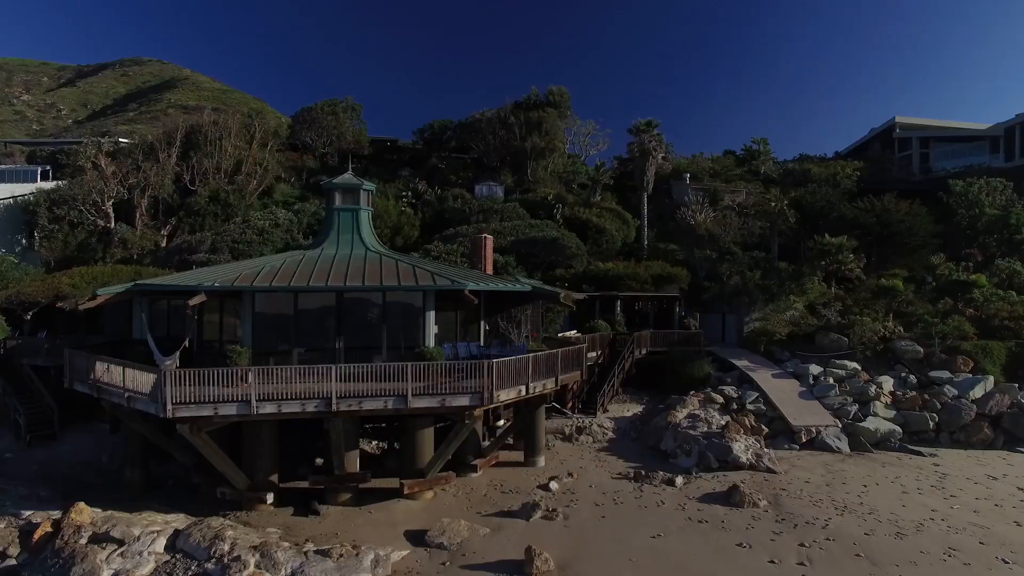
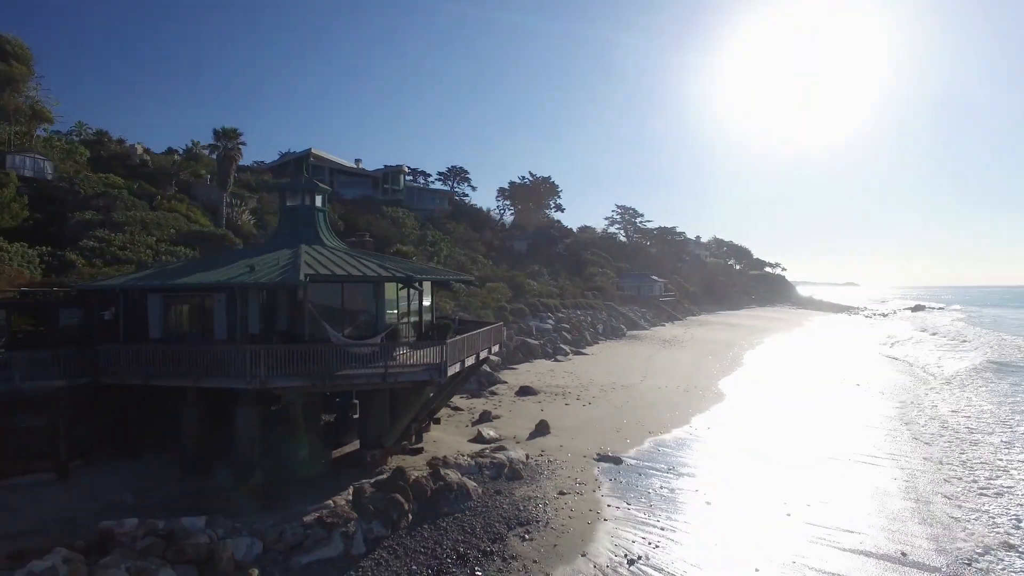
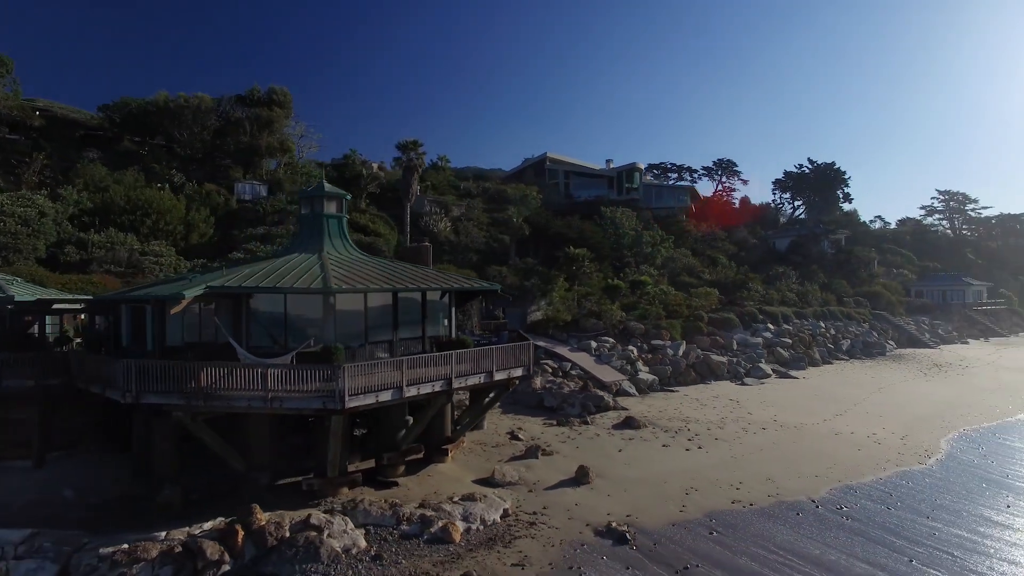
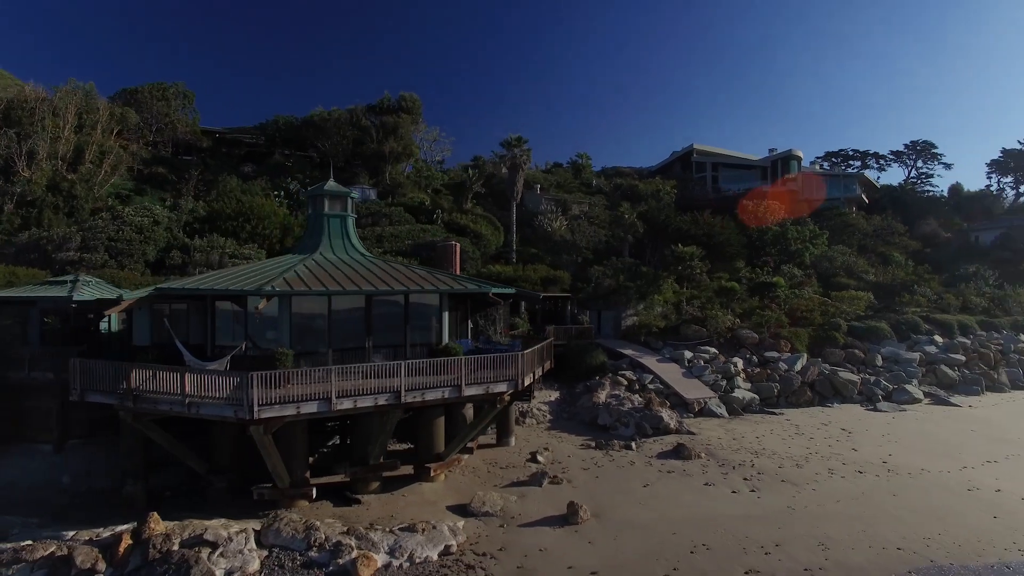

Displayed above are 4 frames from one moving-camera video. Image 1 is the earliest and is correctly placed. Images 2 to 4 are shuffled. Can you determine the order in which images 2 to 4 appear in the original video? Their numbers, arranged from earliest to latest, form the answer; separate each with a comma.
4, 3, 2
